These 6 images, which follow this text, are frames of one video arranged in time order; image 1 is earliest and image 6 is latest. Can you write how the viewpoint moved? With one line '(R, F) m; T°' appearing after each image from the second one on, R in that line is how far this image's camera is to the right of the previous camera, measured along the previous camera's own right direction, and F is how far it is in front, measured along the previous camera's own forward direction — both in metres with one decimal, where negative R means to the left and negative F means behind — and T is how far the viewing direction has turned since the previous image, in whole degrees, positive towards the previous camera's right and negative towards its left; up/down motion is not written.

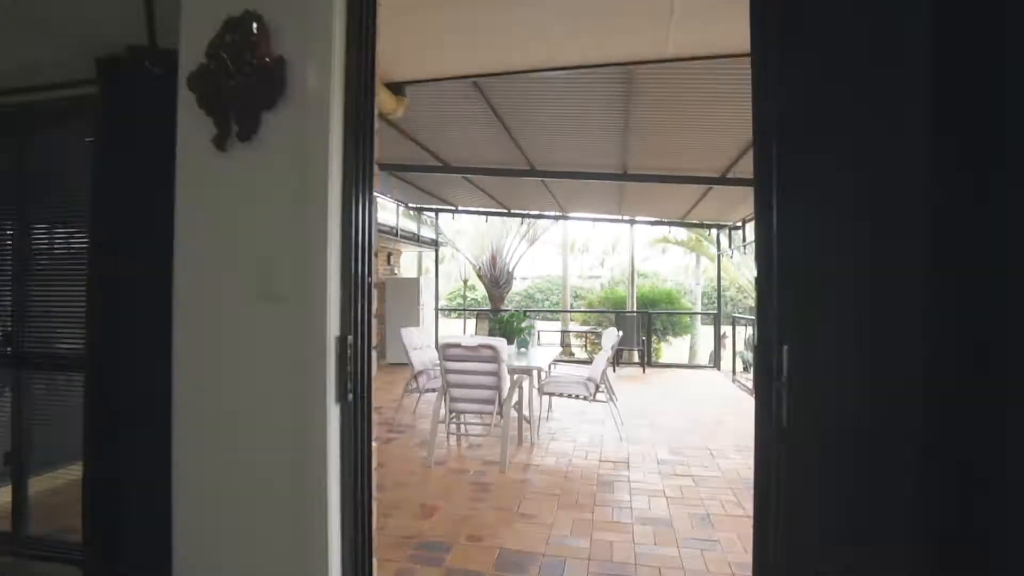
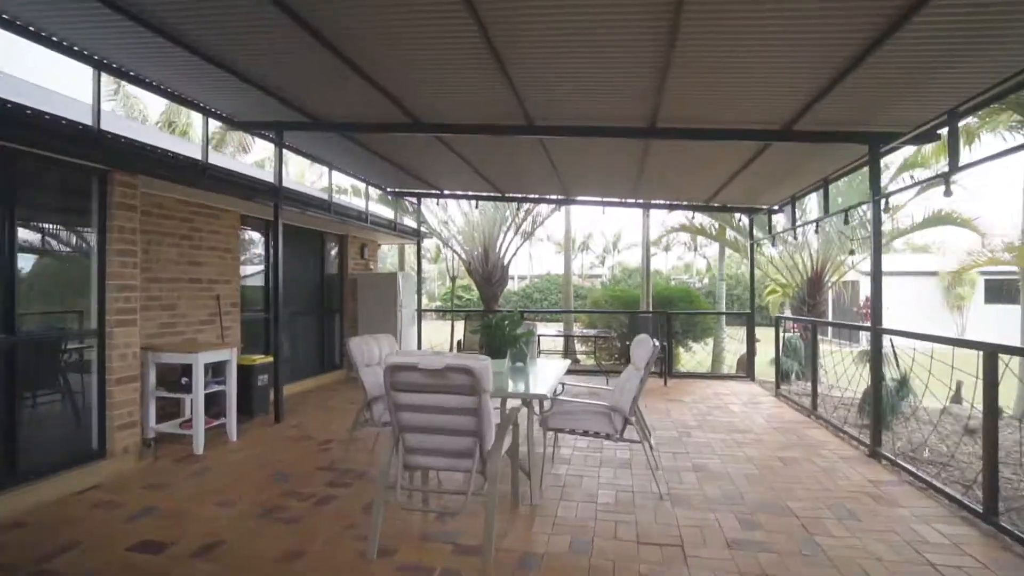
(0.0, +1.5) m; 0°
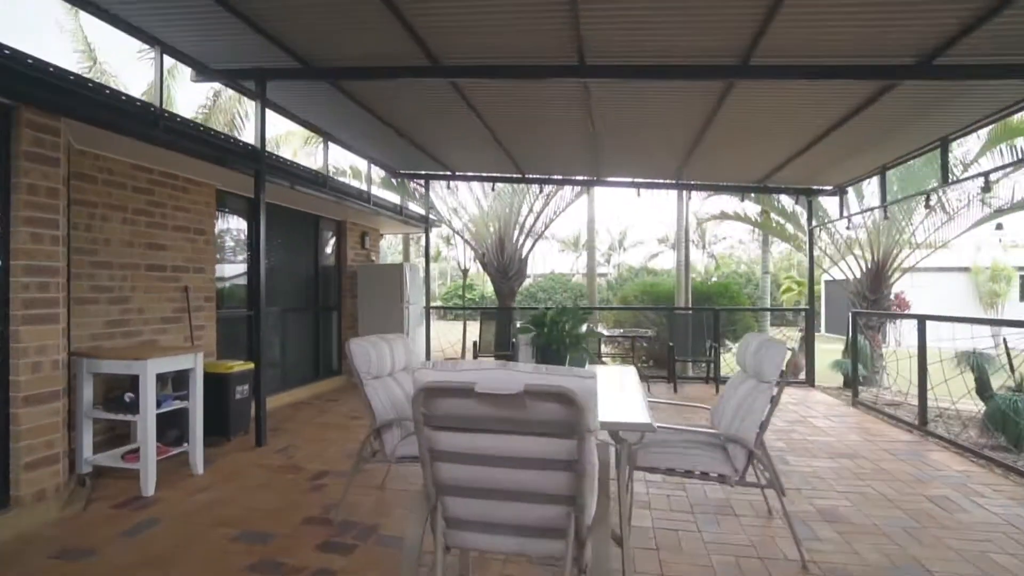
(-0.3, +1.0) m; 0°
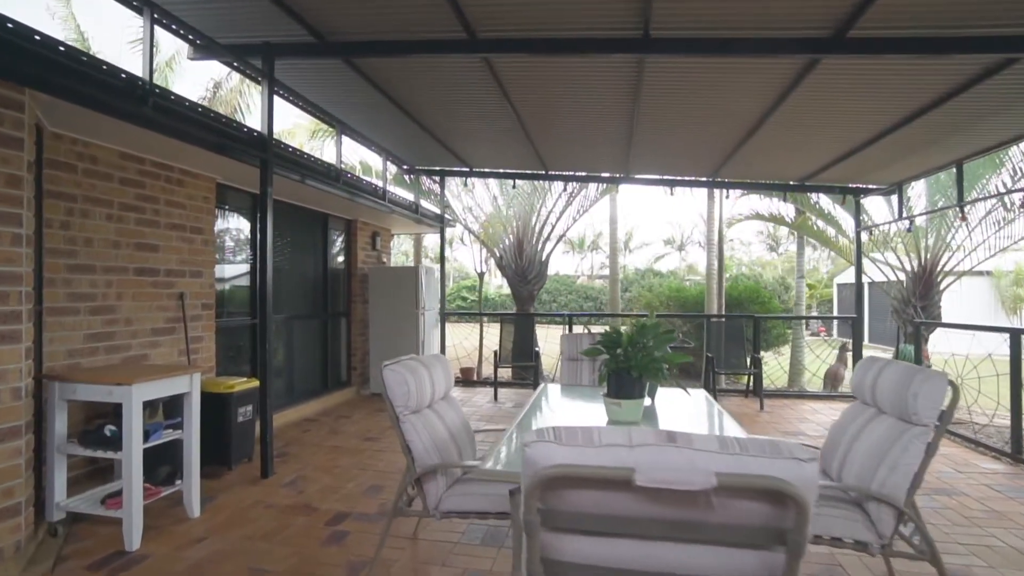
(-0.3, +0.5) m; 0°
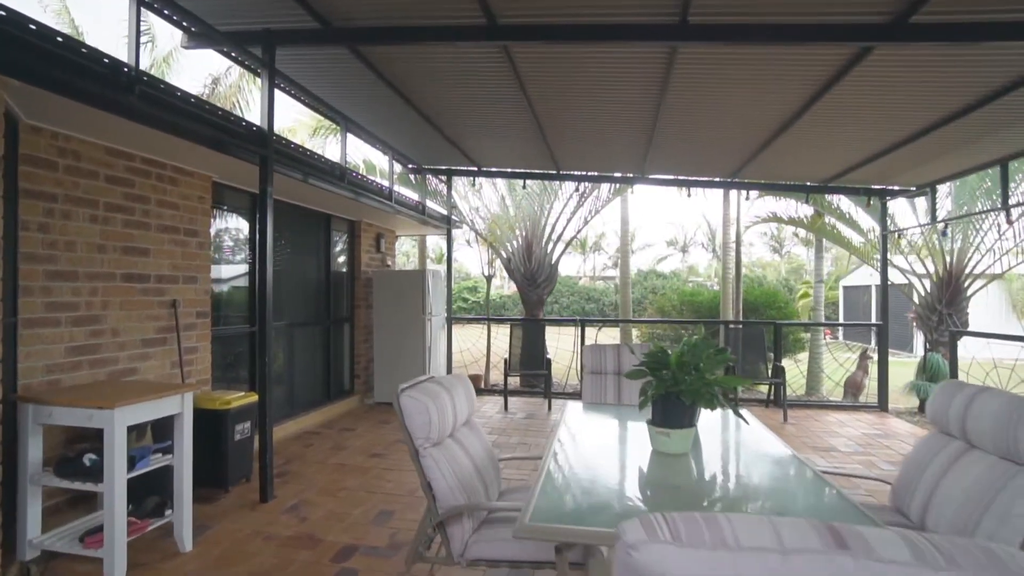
(-0.1, +0.3) m; 0°
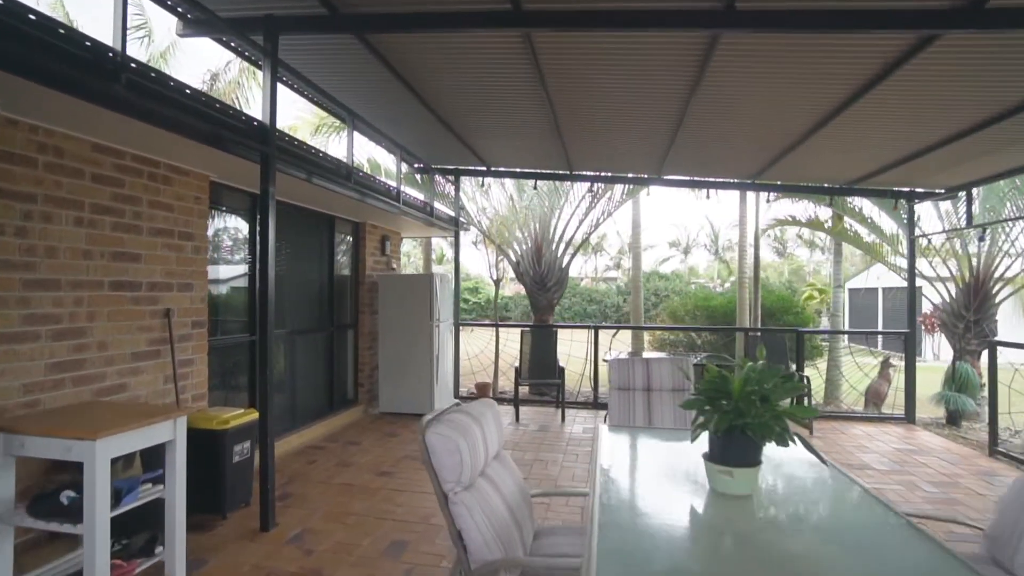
(-0.1, +0.3) m; 0°
